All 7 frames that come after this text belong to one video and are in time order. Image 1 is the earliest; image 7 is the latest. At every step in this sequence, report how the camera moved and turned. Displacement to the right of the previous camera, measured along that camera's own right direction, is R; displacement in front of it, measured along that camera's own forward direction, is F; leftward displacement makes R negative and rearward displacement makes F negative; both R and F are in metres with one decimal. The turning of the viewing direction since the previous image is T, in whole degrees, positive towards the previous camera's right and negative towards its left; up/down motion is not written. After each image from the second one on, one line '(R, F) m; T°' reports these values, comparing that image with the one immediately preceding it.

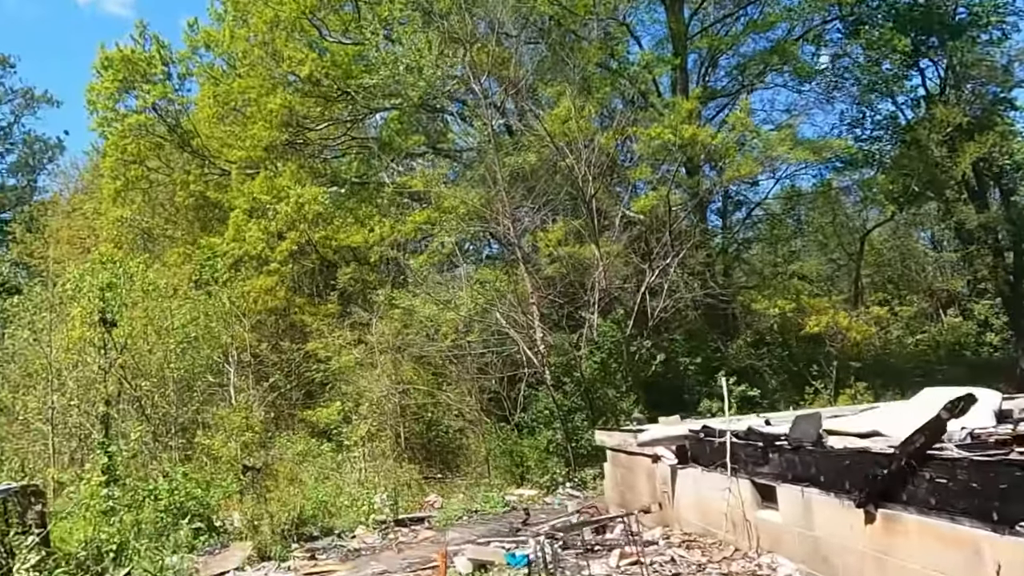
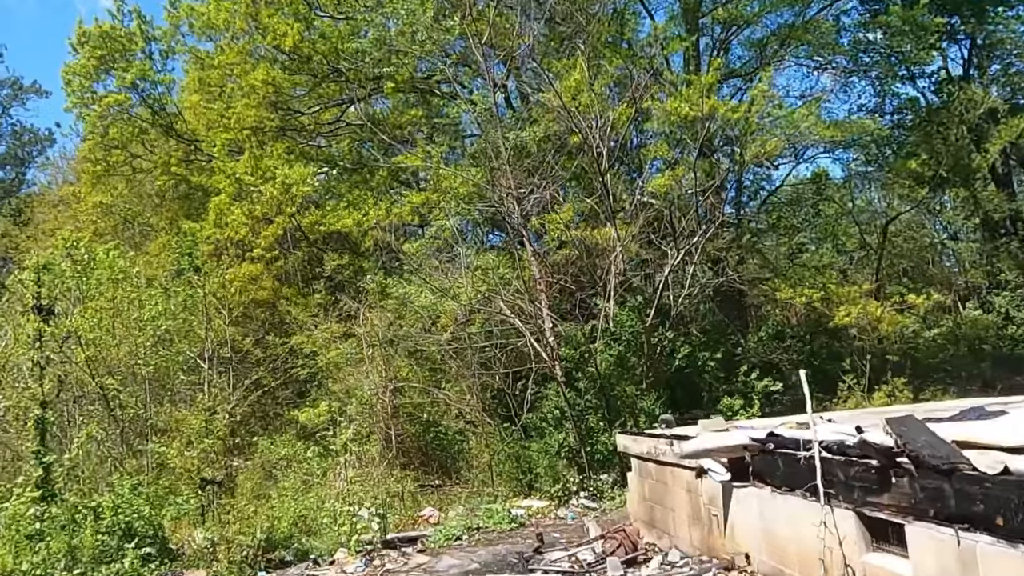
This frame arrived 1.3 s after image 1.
(-0.1, +1.6) m; 0°
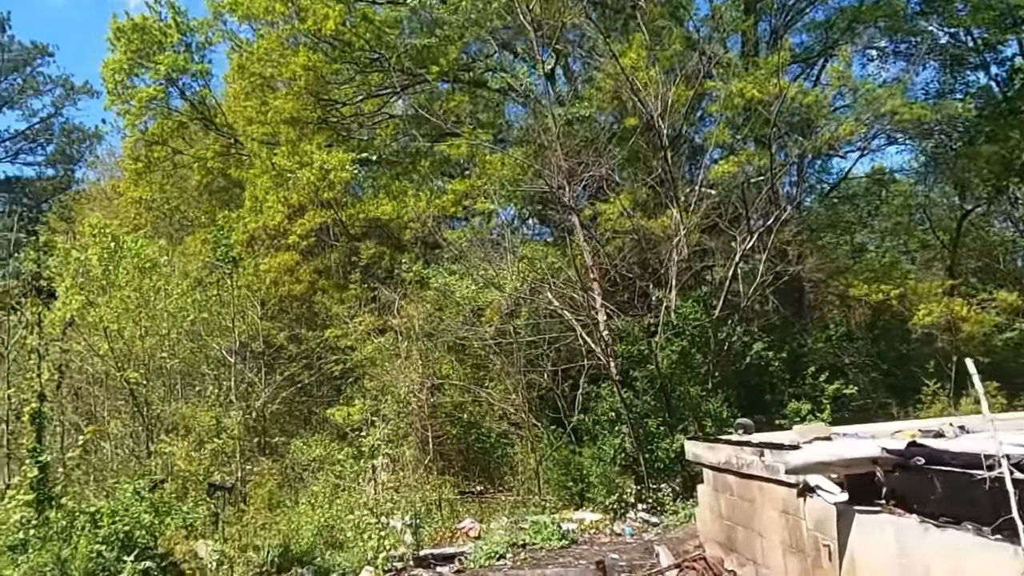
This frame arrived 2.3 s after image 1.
(-0.1, +1.2) m; -3°
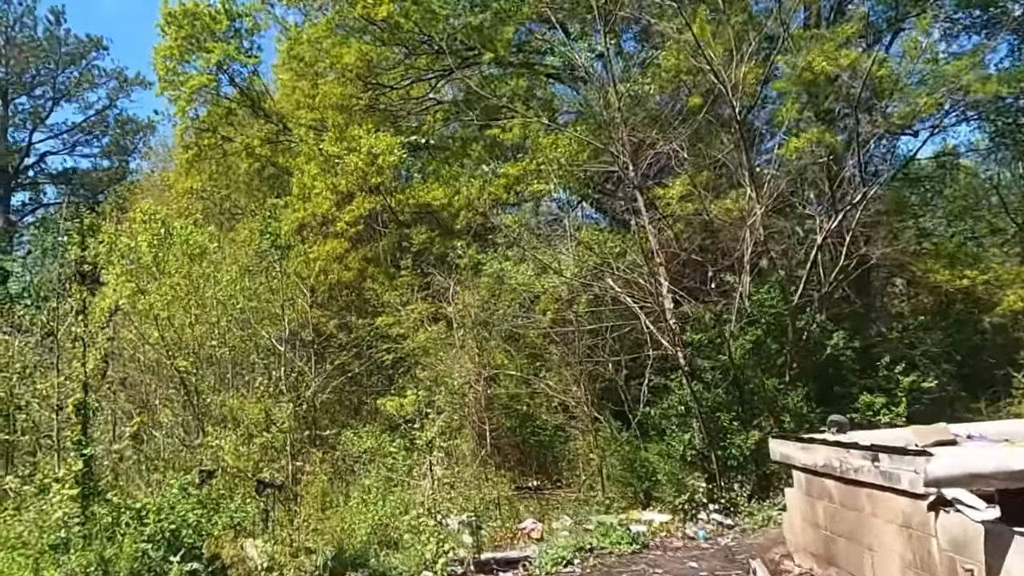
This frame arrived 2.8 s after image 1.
(-0.2, +0.6) m; -3°
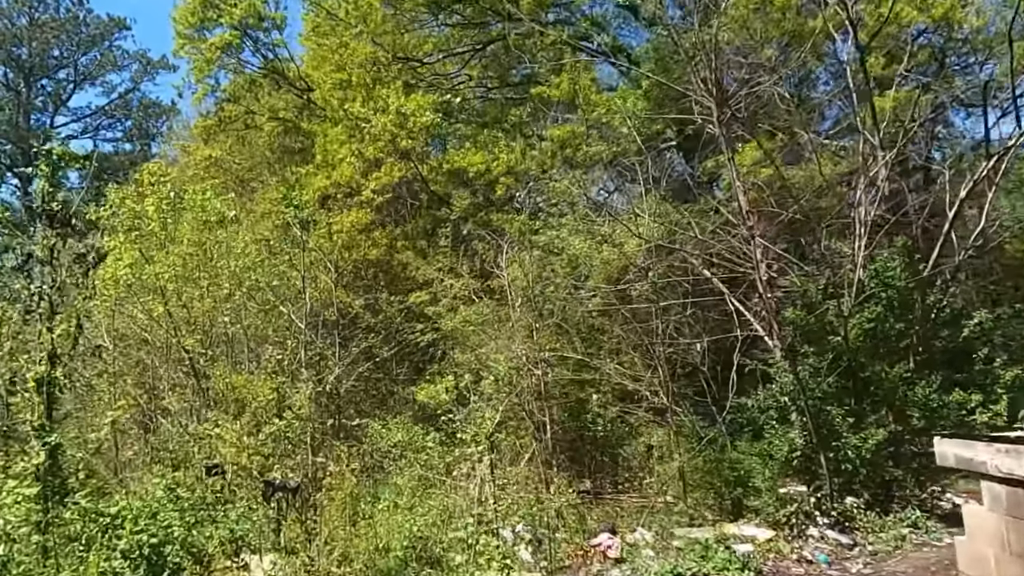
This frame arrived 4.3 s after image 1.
(-0.5, +1.8) m; -2°
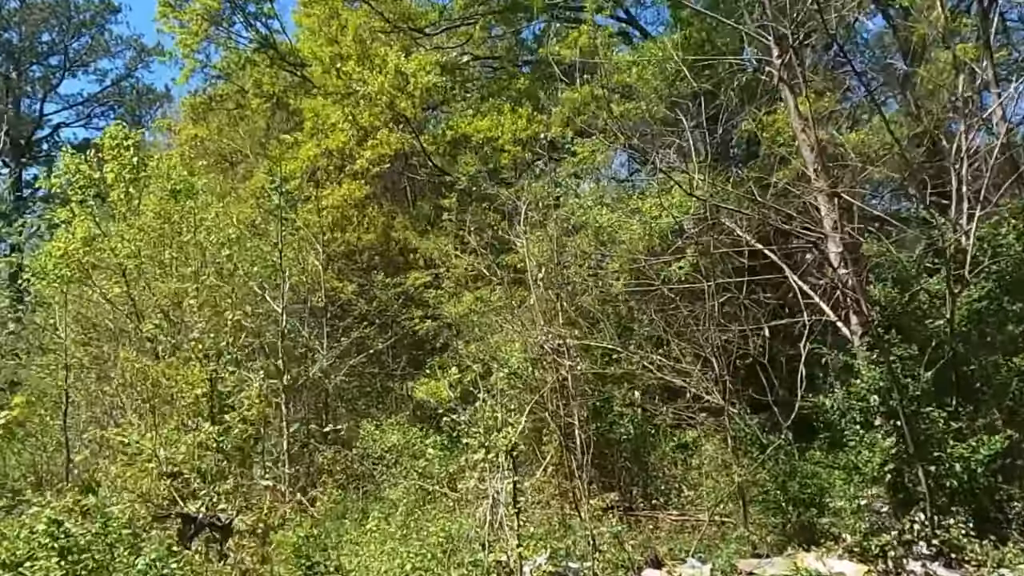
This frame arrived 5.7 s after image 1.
(-0.2, +1.7) m; 0°
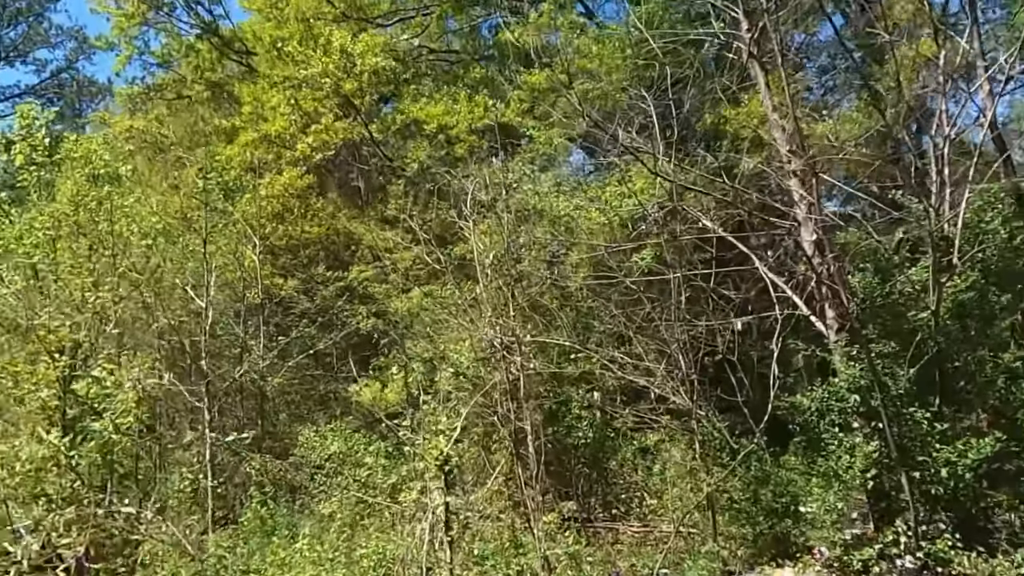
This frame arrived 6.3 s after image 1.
(+0.1, +0.7) m; +3°
